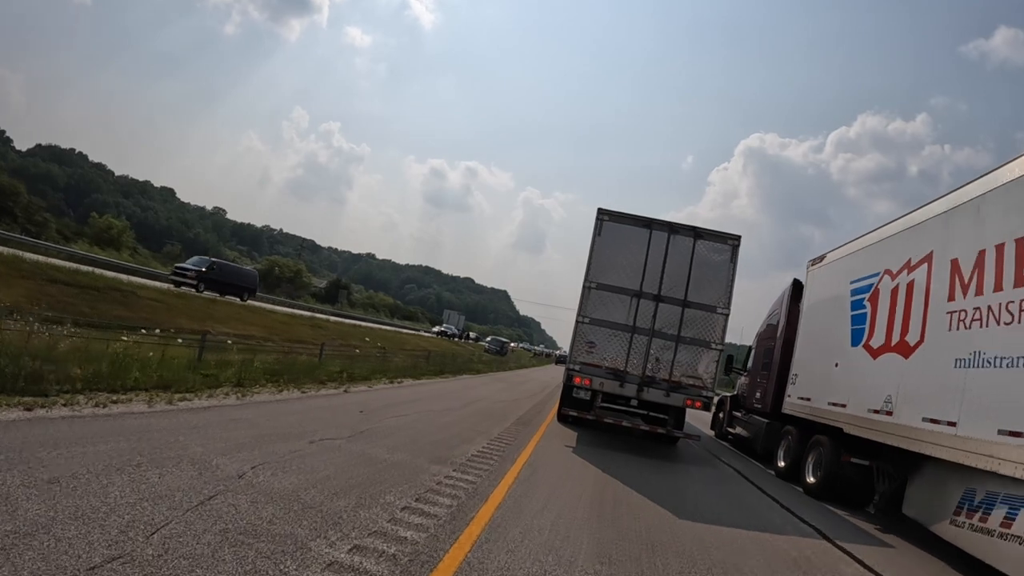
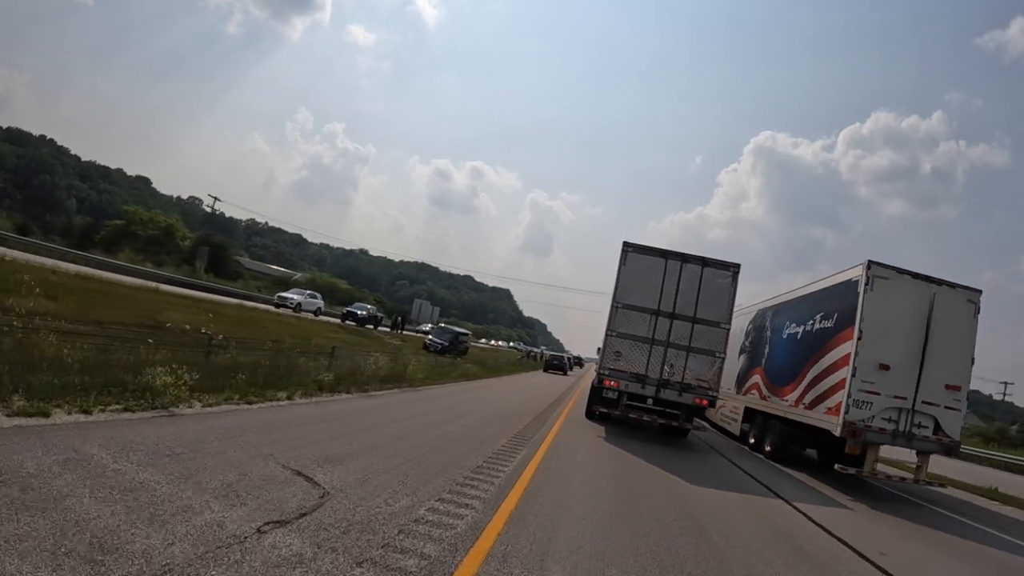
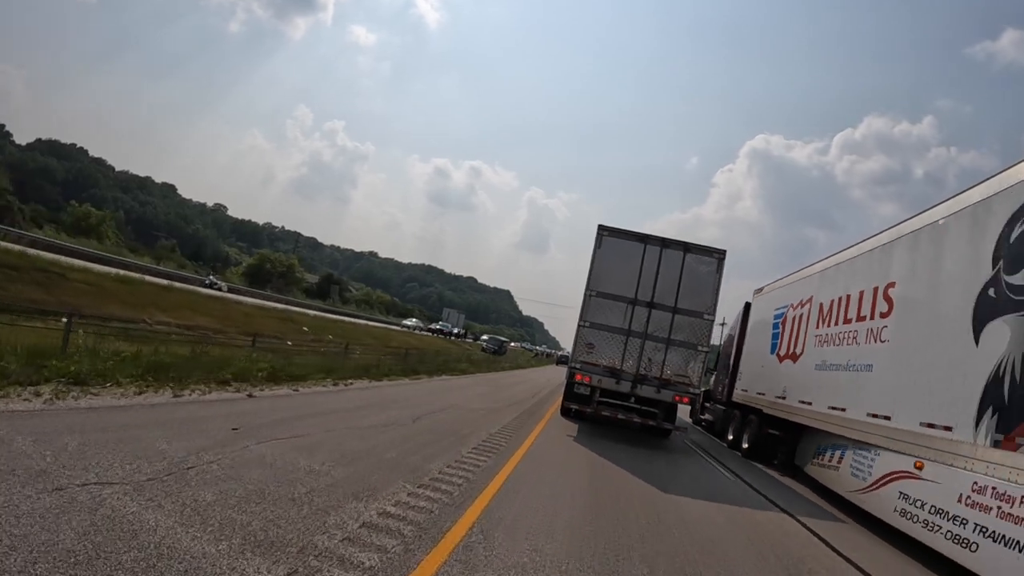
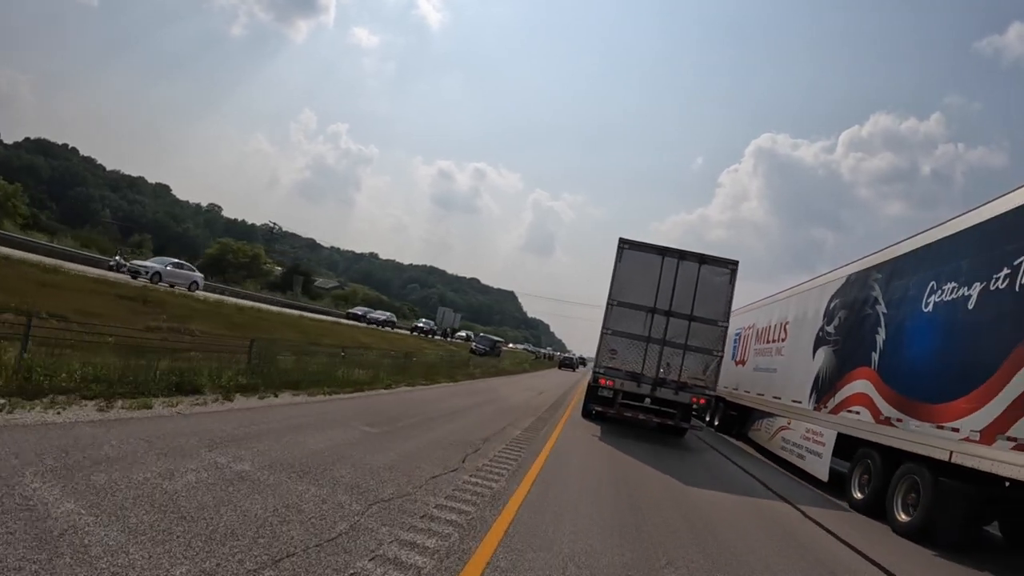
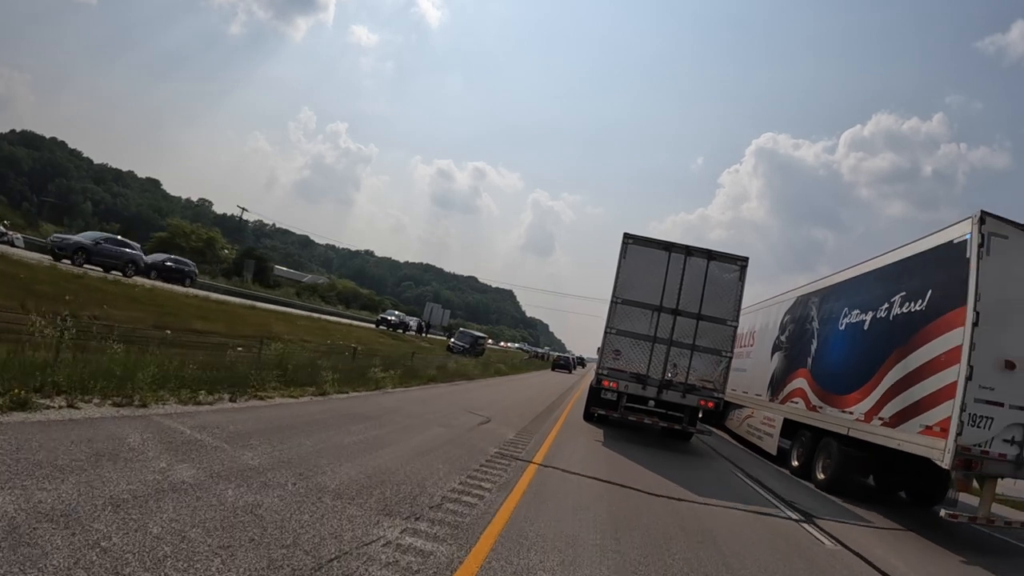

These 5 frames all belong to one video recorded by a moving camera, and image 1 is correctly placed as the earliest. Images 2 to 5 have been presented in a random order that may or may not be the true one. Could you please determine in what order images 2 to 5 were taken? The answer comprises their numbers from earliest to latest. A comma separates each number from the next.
3, 4, 5, 2
